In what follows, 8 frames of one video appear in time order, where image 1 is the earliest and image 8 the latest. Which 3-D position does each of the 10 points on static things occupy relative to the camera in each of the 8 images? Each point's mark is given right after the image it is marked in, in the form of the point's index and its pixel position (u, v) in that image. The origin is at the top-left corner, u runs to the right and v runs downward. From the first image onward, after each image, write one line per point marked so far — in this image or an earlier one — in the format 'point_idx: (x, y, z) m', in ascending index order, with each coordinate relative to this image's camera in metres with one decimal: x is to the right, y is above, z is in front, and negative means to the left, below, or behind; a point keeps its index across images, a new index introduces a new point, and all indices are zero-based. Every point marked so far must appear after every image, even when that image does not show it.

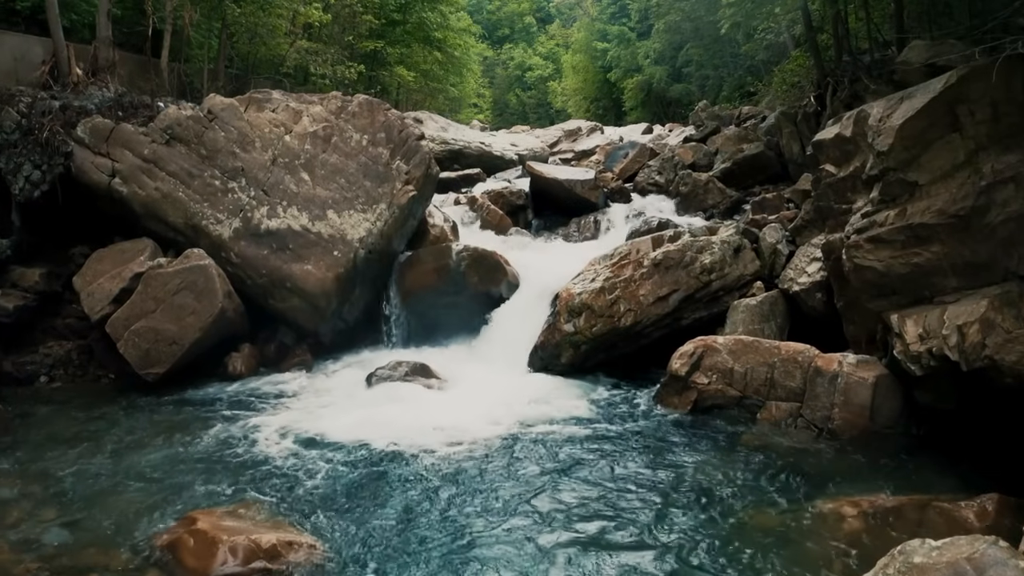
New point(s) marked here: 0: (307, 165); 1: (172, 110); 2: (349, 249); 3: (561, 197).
0: (-3.0, +1.7, +10.9) m
1: (-4.6, +2.4, +10.5) m
2: (-2.3, +0.5, +10.6) m
3: (+1.0, +1.9, +15.9) m
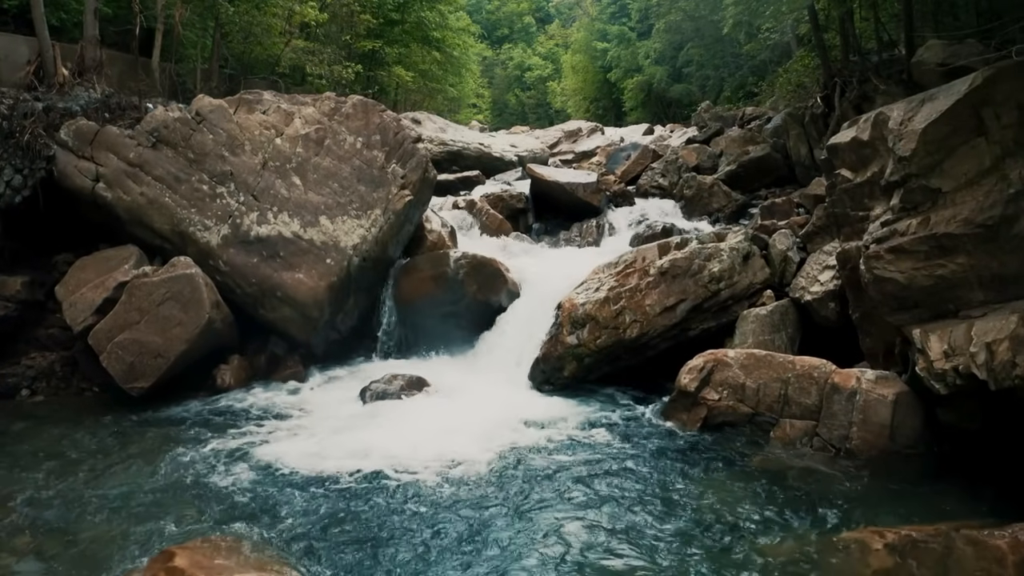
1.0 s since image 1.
0: (-2.9, +1.6, +10.4) m
1: (-4.6, +2.3, +10.0) m
2: (-2.3, +0.4, +10.2) m
3: (+1.0, +1.8, +15.5) m
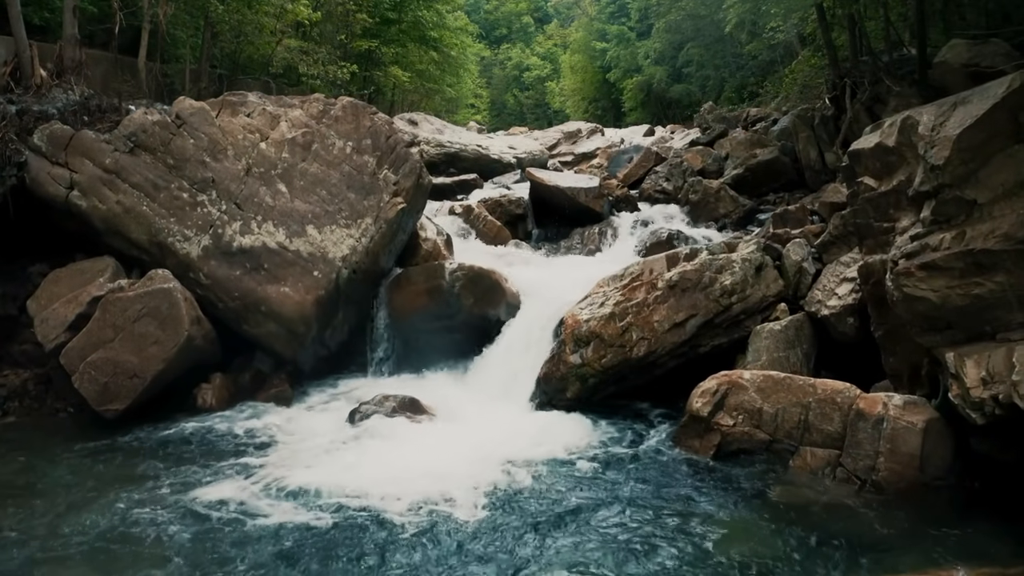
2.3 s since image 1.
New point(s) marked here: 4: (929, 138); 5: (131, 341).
0: (-3.0, +1.5, +9.9) m
1: (-4.6, +2.2, +9.5) m
2: (-2.3, +0.2, +9.6) m
3: (+1.0, +1.6, +14.9) m
4: (+3.8, +1.4, +6.9) m
5: (-4.3, -0.6, +8.6) m
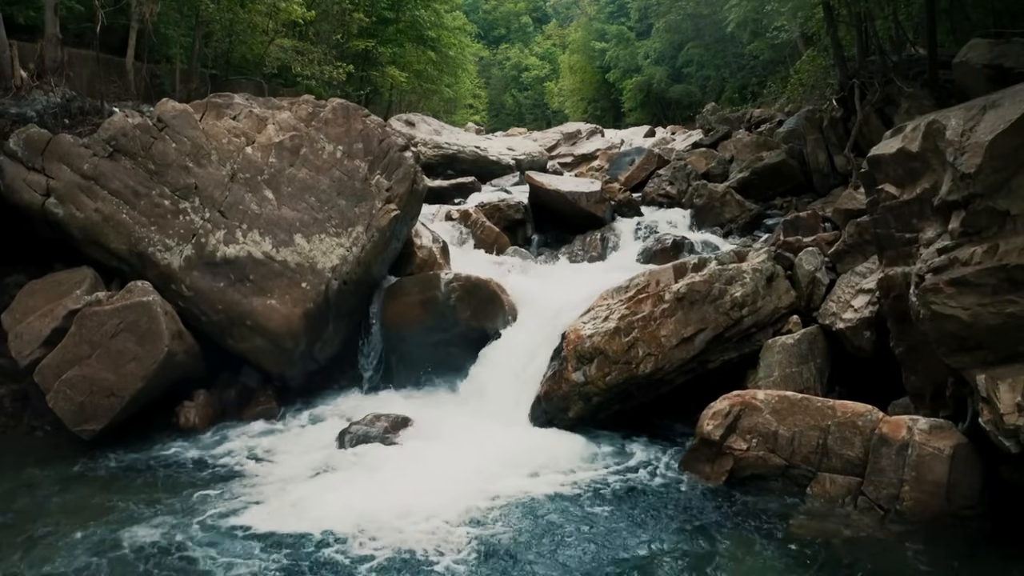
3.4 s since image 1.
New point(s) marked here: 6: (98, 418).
0: (-3.0, +1.3, +9.4) m
1: (-4.6, +2.0, +9.0) m
2: (-2.3, +0.1, +9.1) m
3: (+1.0, +1.5, +14.5) m
4: (+3.8, +1.2, +6.5) m
5: (-4.3, -0.7, +8.1) m
6: (-4.4, -1.4, +8.1) m
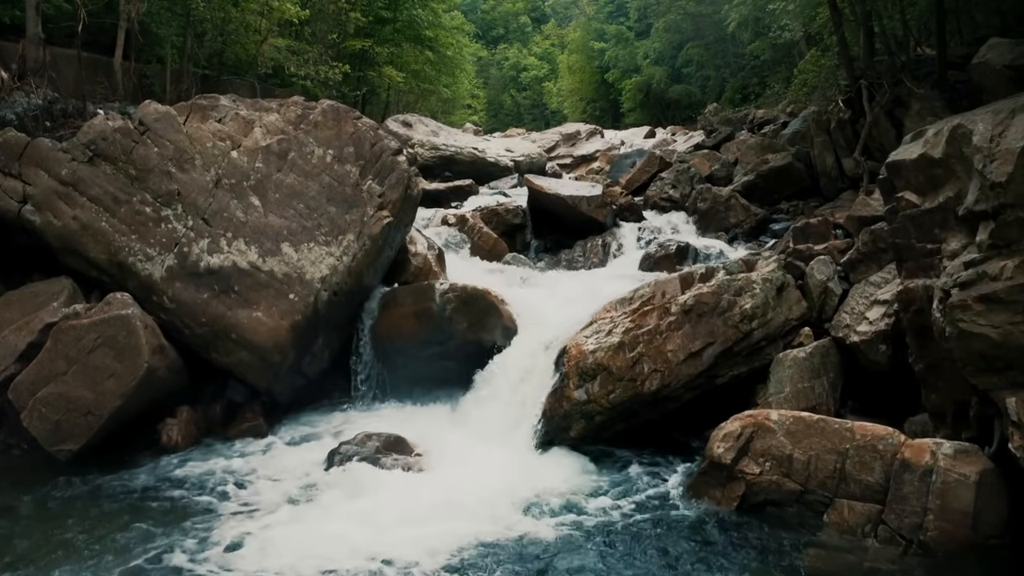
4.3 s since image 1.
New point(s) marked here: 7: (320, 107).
0: (-3.0, +1.2, +9.0) m
1: (-4.7, +1.9, +8.6) m
2: (-2.3, 0.0, +8.7) m
3: (+1.0, +1.3, +14.1) m
4: (+3.8, +1.1, +6.1) m
5: (-4.3, -0.9, +7.7) m
6: (-4.4, -1.5, +7.7) m
7: (-2.4, +2.3, +9.7) m
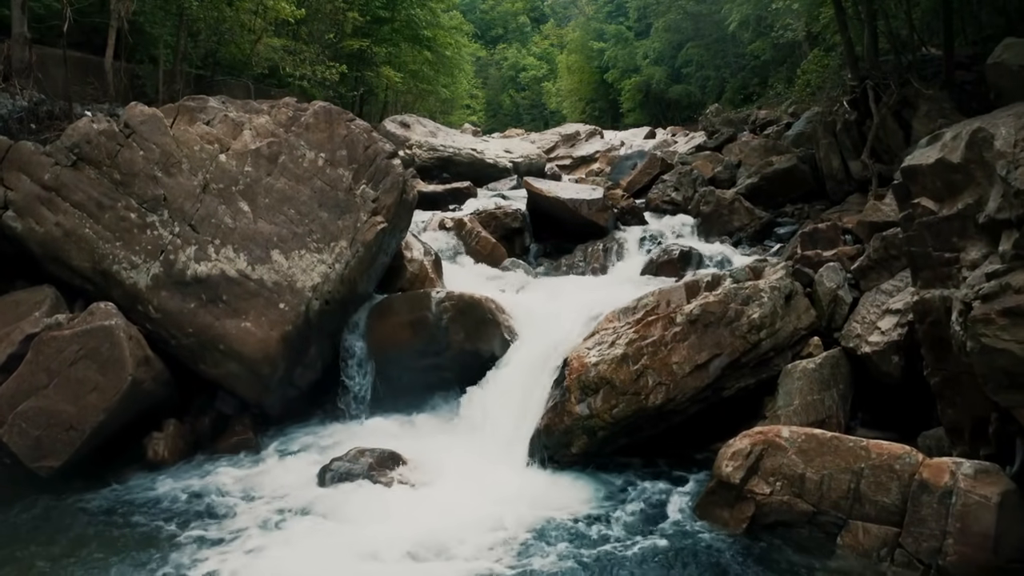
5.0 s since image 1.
0: (-3.0, +1.1, +8.7) m
1: (-4.7, +1.8, +8.3) m
2: (-2.3, -0.1, +8.4) m
3: (+0.9, +1.3, +13.8) m
4: (+3.8, +1.0, +5.8) m
5: (-4.3, -1.0, +7.4) m
6: (-4.4, -1.6, +7.3) m
7: (-2.5, +2.2, +9.4) m
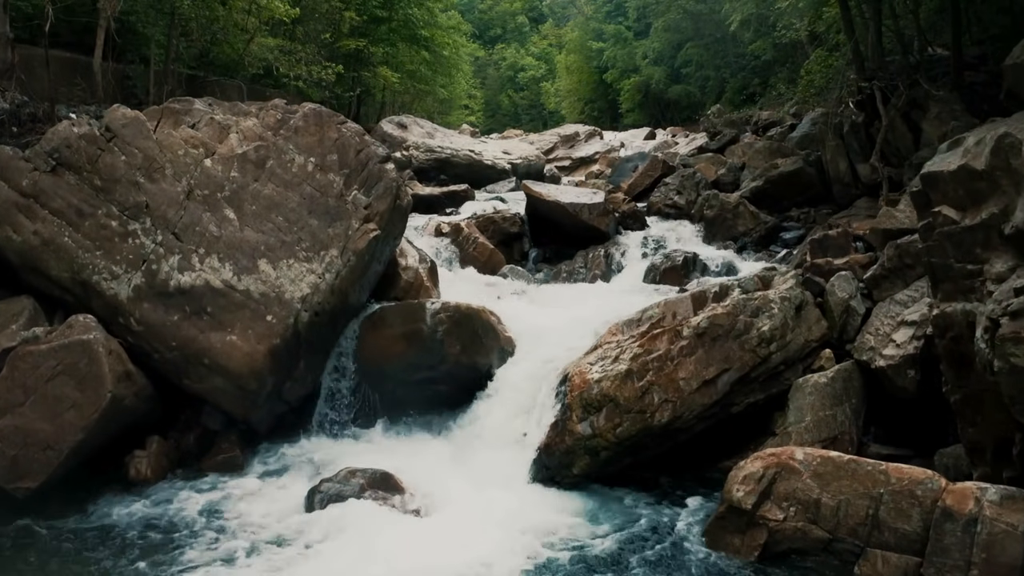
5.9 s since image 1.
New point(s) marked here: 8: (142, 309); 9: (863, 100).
0: (-3.0, +1.0, +8.3) m
1: (-4.7, +1.7, +7.9) m
2: (-2.4, -0.2, +8.1) m
3: (+0.9, +1.1, +13.4) m
4: (+3.8, +0.9, +5.4) m
5: (-4.3, -1.1, +7.0) m
6: (-4.4, -1.7, +7.0) m
7: (-2.5, +2.1, +9.1) m
8: (-3.7, -0.2, +7.6) m
9: (+6.3, +3.4, +13.6) m
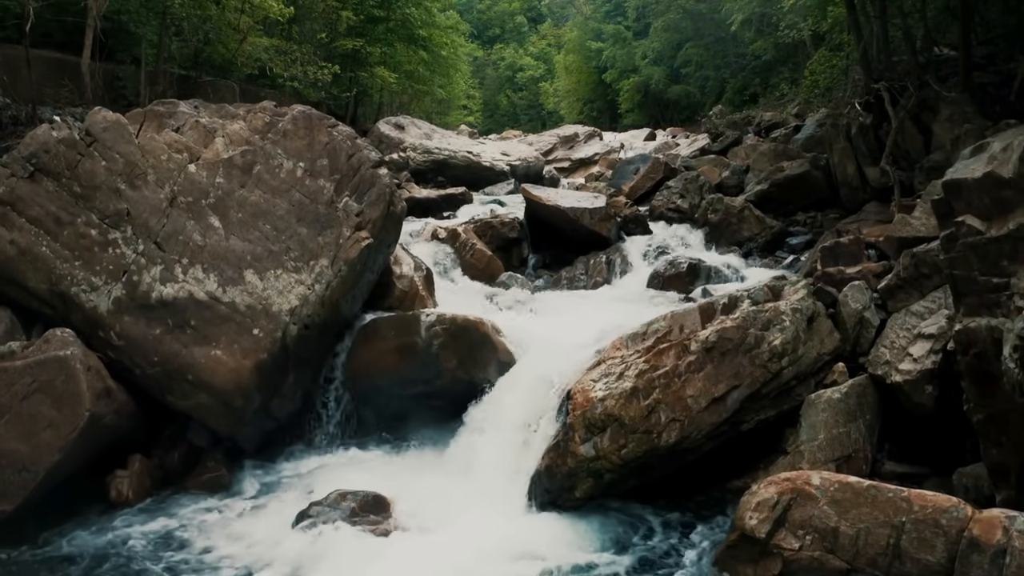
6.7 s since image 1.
0: (-3.0, +0.9, +8.0) m
1: (-4.7, +1.6, +7.6) m
2: (-2.4, -0.4, +7.7) m
3: (+0.9, +1.0, +13.1) m
4: (+3.7, +0.8, +5.1) m
5: (-4.3, -1.2, +6.6) m
6: (-4.4, -1.8, +6.6) m
7: (-2.5, +2.0, +8.7) m
8: (-3.7, -0.3, +7.2) m
9: (+6.3, +3.3, +13.3) m
